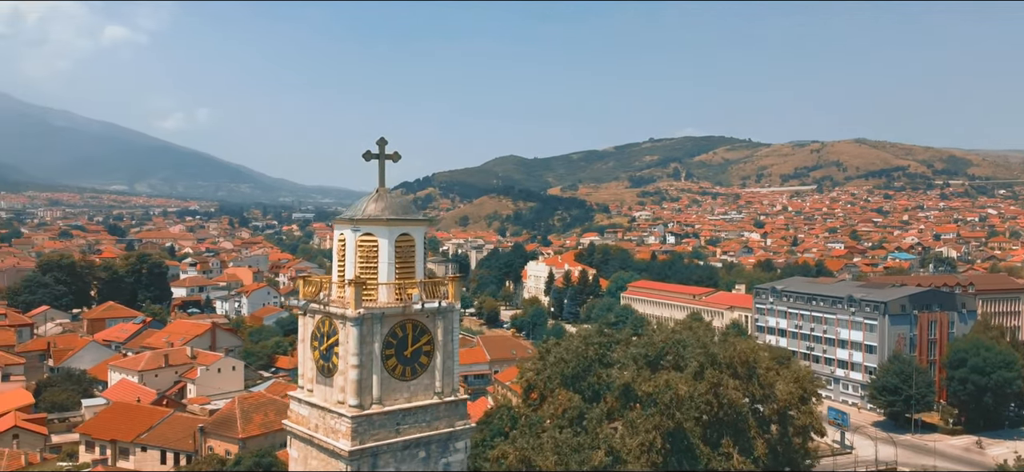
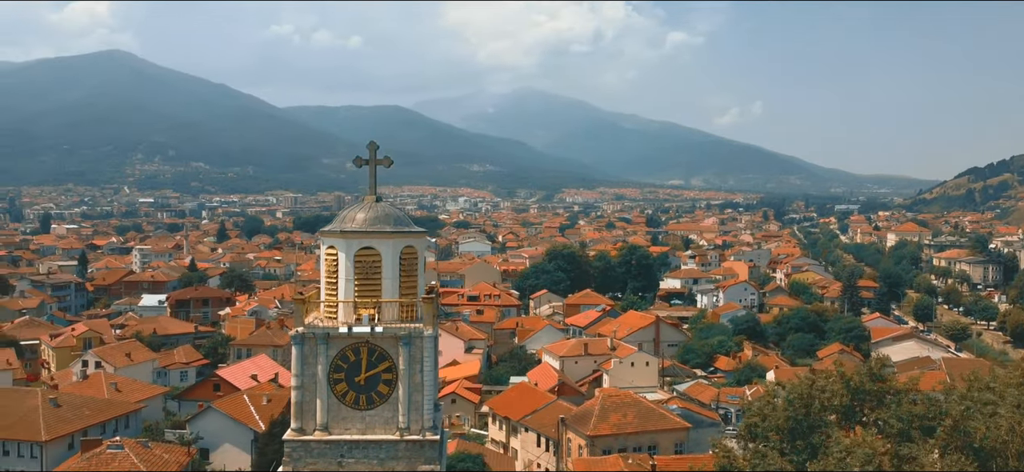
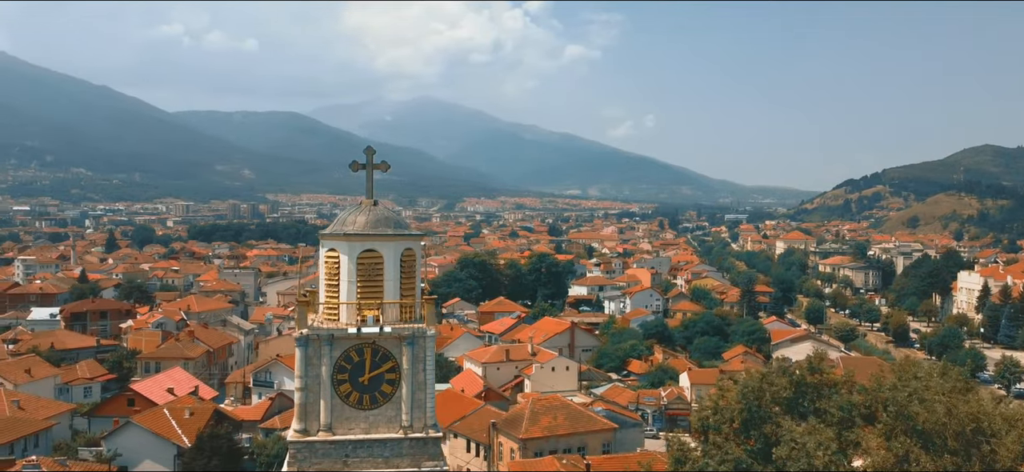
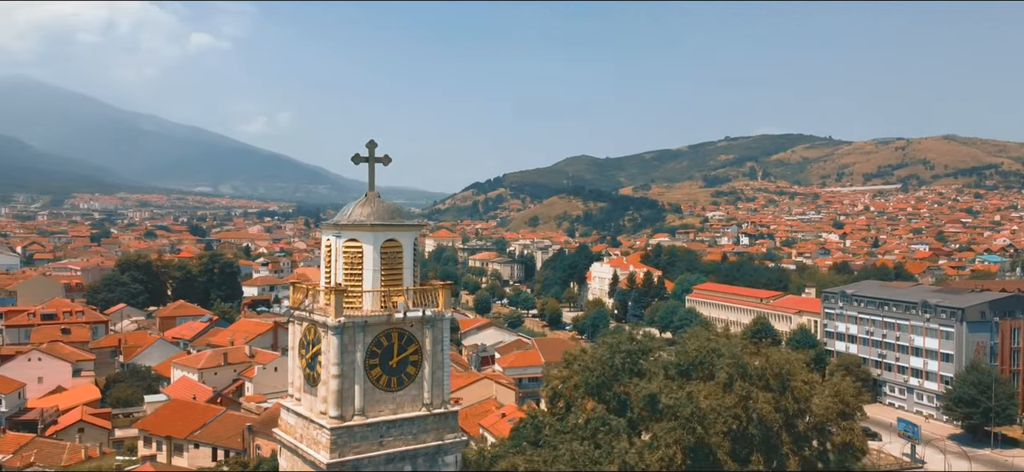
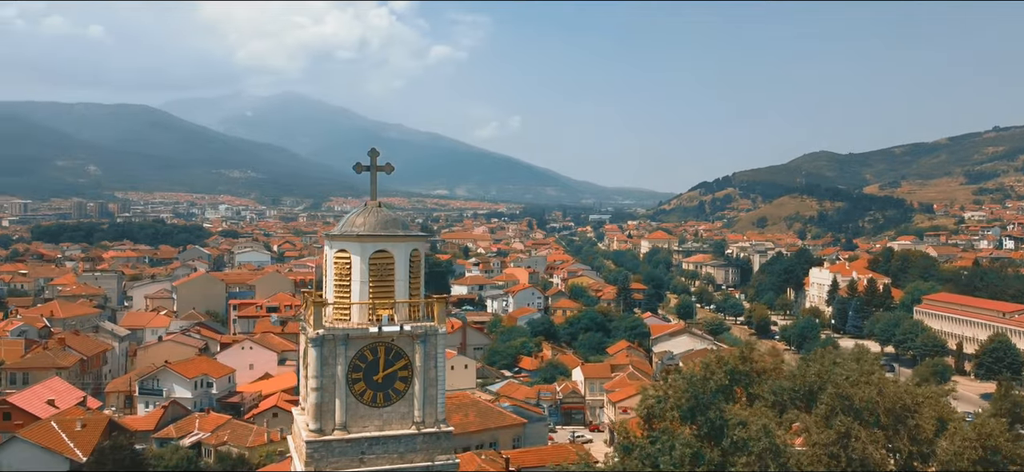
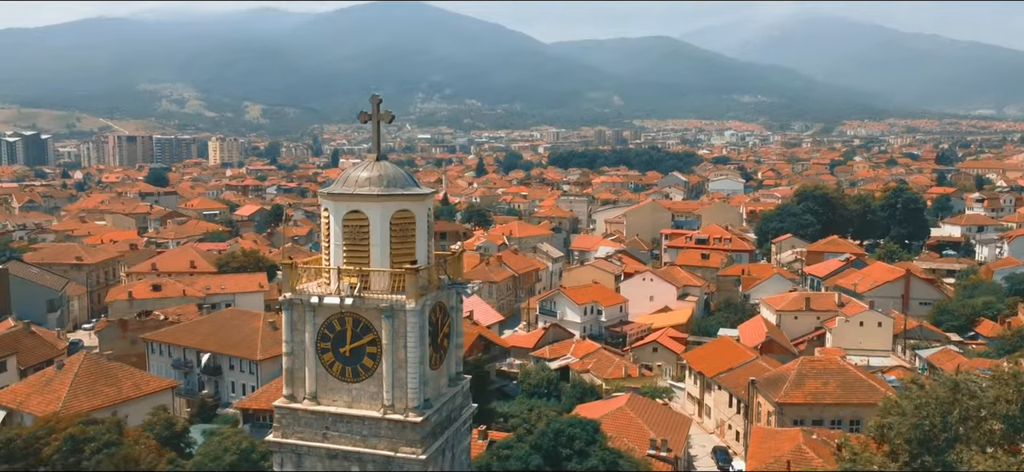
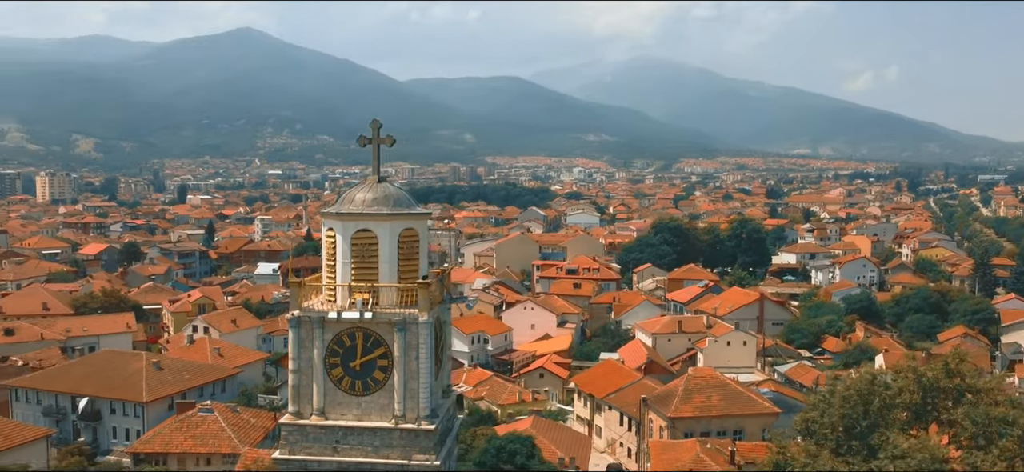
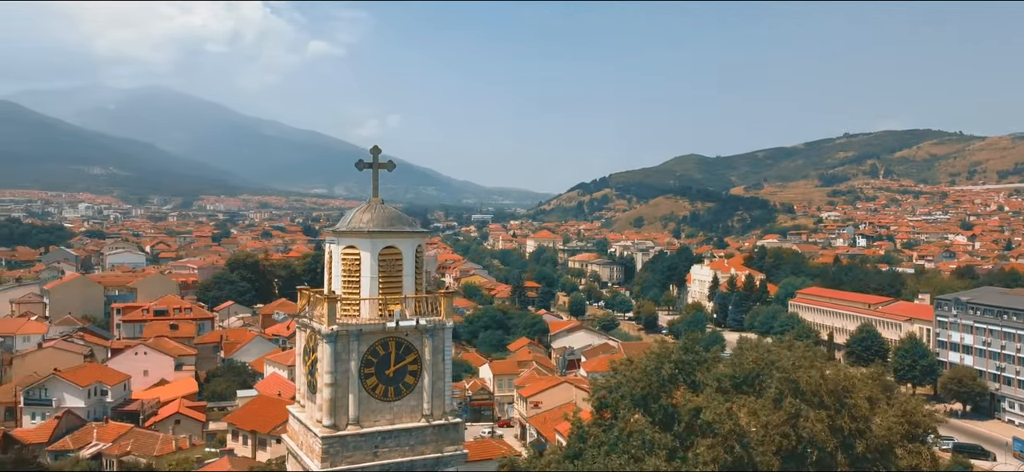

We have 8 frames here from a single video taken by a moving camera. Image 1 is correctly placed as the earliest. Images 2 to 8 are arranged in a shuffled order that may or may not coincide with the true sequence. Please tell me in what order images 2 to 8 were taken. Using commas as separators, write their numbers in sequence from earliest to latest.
4, 8, 5, 3, 2, 7, 6
